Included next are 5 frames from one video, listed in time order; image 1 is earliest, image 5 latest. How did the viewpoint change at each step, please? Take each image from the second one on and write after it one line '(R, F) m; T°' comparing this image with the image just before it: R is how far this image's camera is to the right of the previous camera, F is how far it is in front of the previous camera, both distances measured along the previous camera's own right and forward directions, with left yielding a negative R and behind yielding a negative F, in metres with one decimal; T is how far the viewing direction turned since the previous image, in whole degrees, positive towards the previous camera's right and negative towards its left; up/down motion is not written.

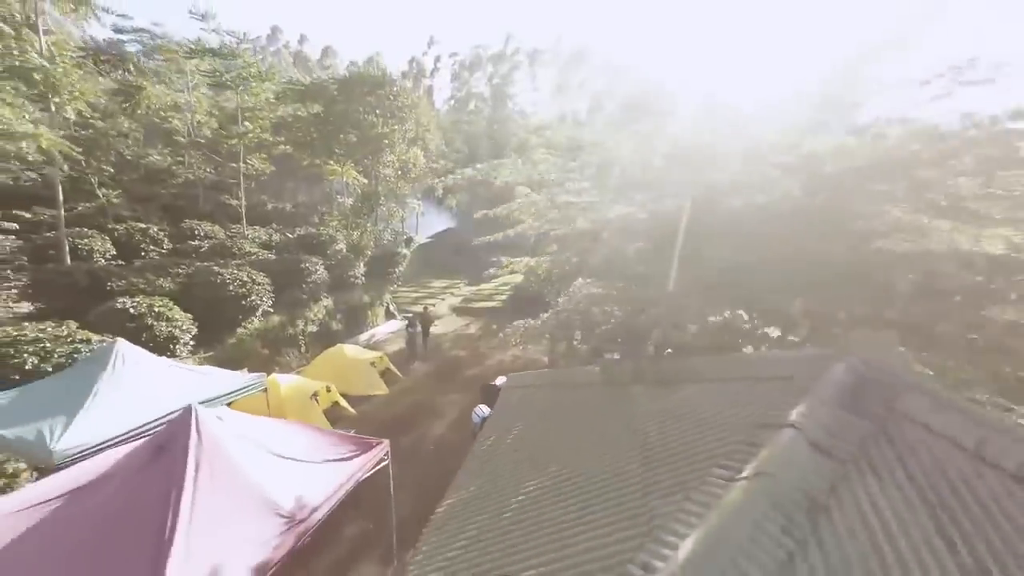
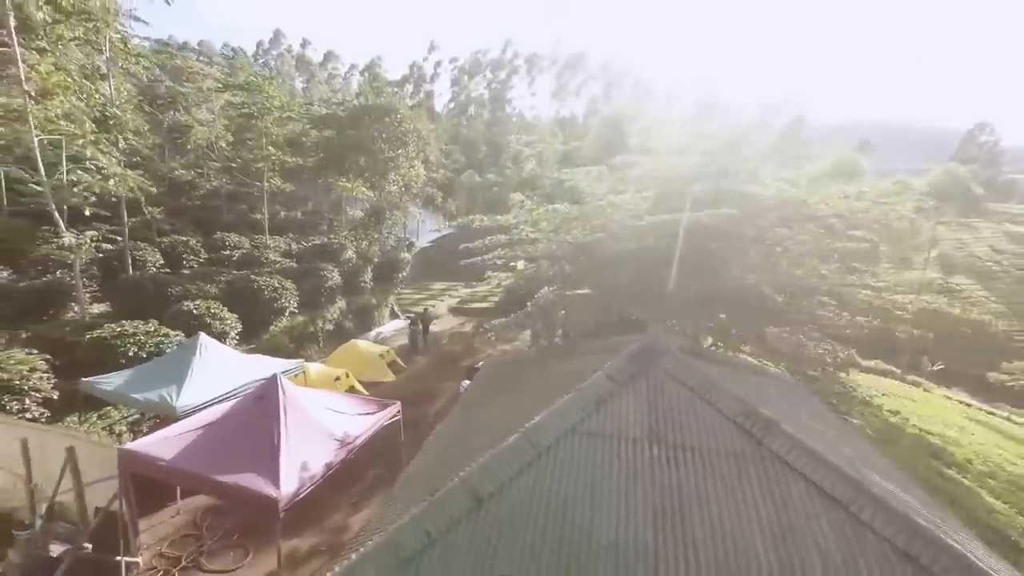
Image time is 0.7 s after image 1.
(+0.4, -1.9) m; 0°
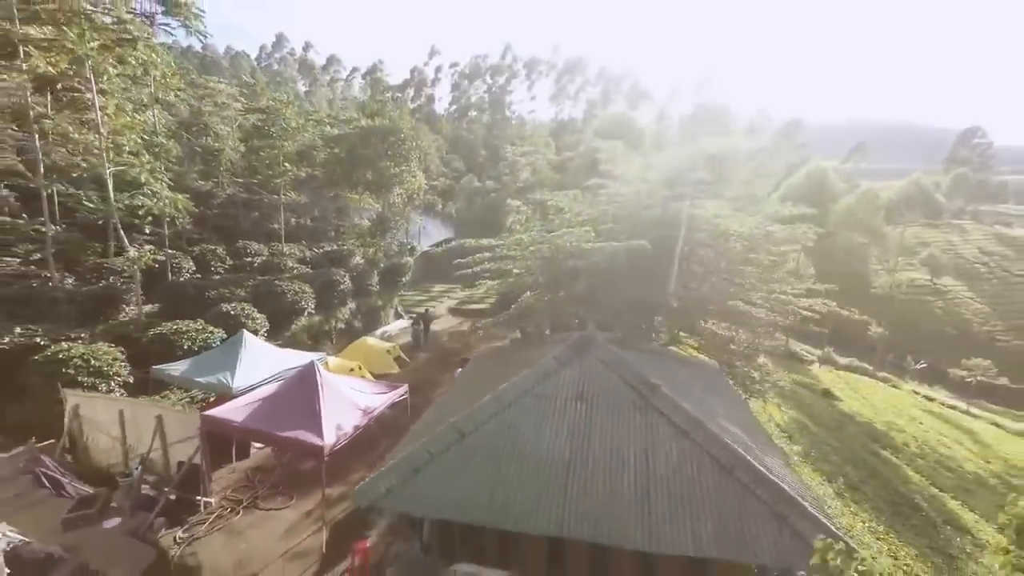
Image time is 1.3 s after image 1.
(+0.3, -1.6) m; 0°
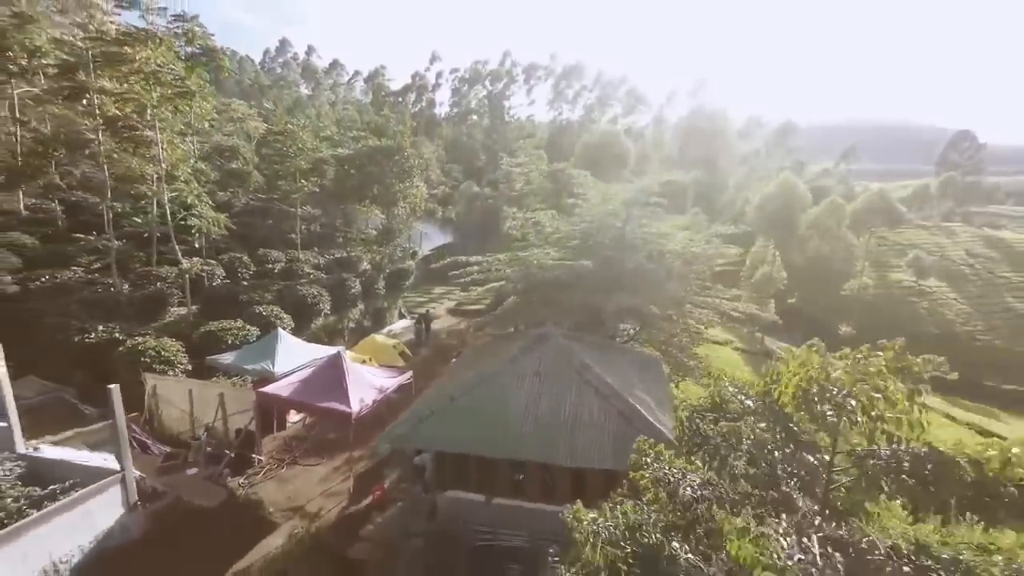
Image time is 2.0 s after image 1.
(+0.4, -2.0) m; 0°
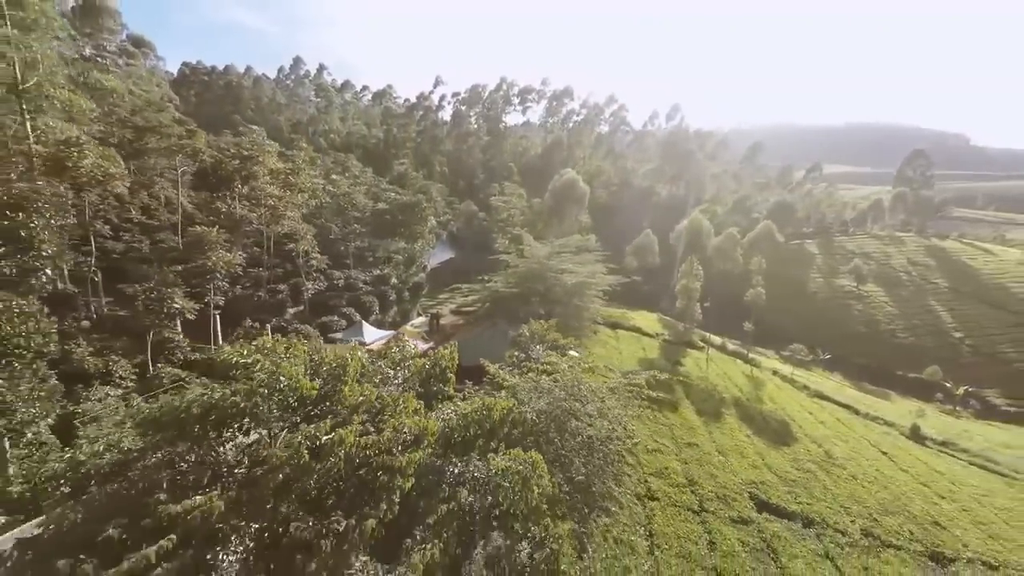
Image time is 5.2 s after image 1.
(+1.3, -9.3) m; 0°
